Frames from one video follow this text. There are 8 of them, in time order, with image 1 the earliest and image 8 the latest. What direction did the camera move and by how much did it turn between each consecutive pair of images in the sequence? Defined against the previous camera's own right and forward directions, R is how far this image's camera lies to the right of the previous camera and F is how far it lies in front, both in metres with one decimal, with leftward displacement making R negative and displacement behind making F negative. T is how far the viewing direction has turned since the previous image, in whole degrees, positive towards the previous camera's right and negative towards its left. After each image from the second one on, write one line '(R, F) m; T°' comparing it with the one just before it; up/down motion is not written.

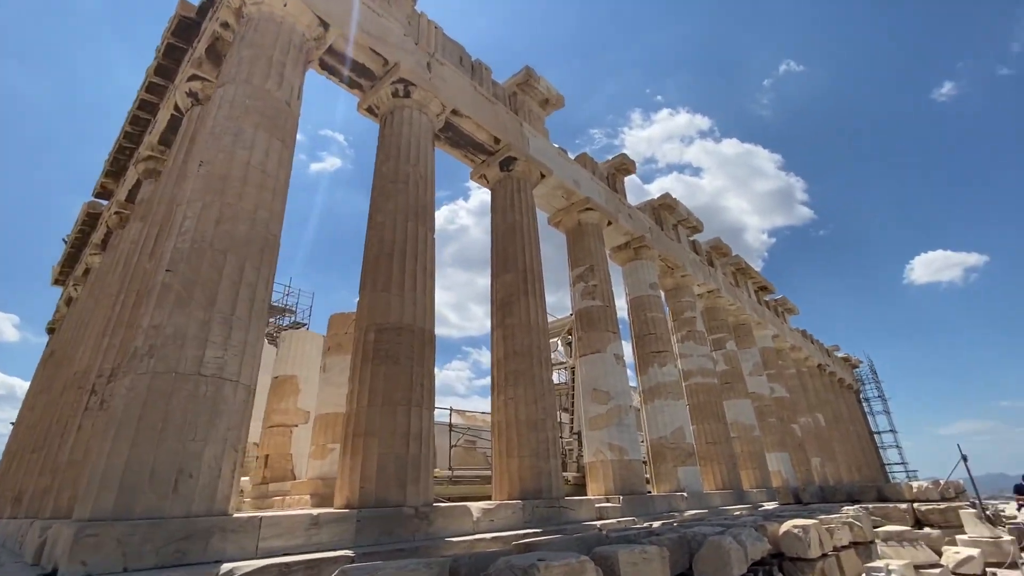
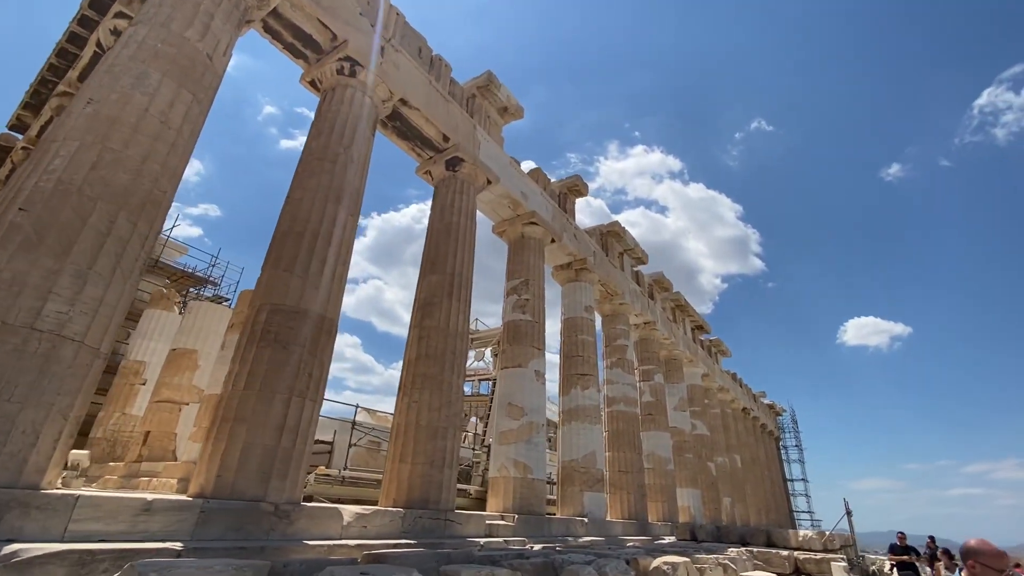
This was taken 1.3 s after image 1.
(+0.7, +0.2) m; +5°
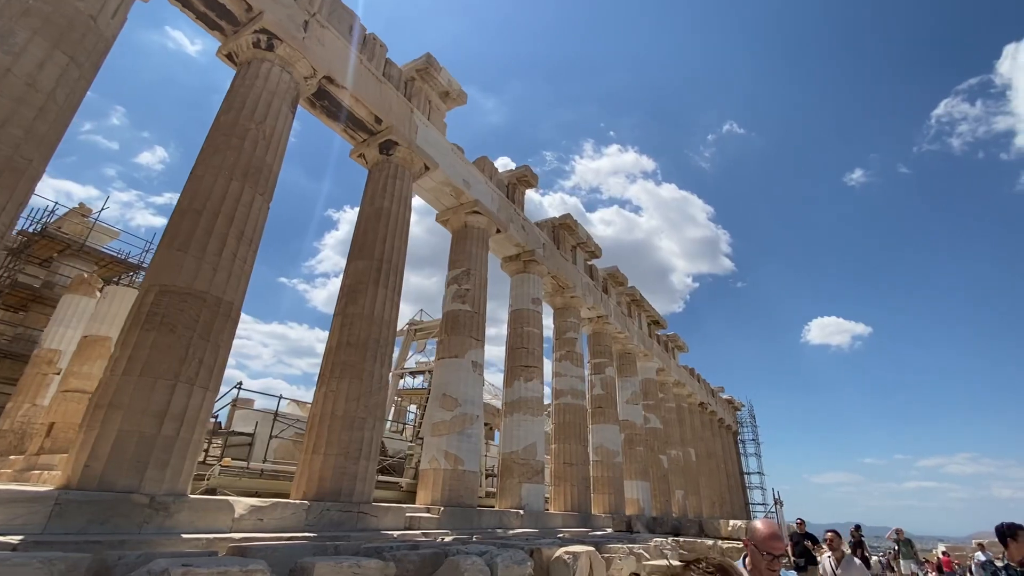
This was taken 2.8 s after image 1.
(+0.9, +0.2) m; +3°
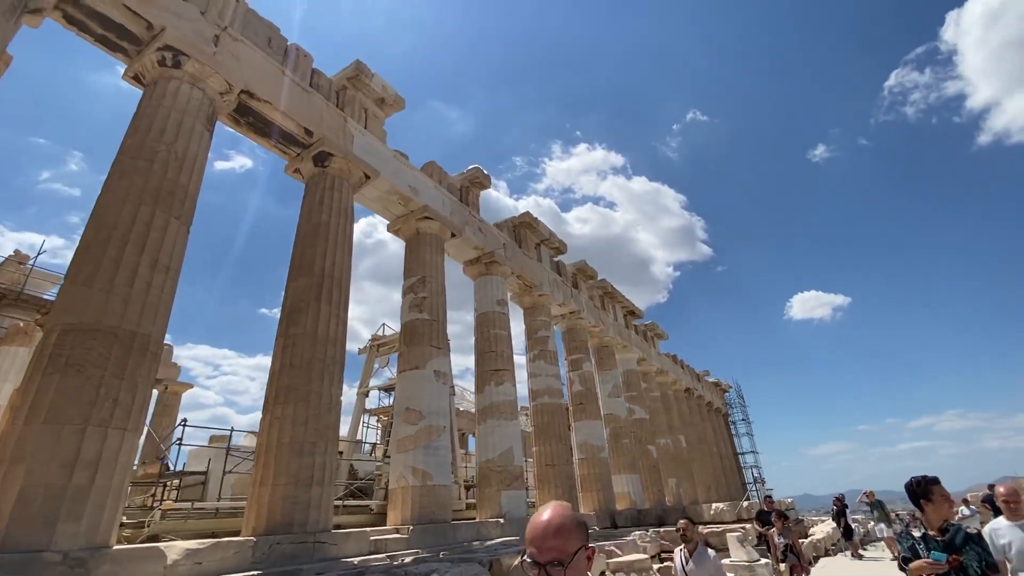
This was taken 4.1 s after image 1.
(+0.7, +0.3) m; +2°
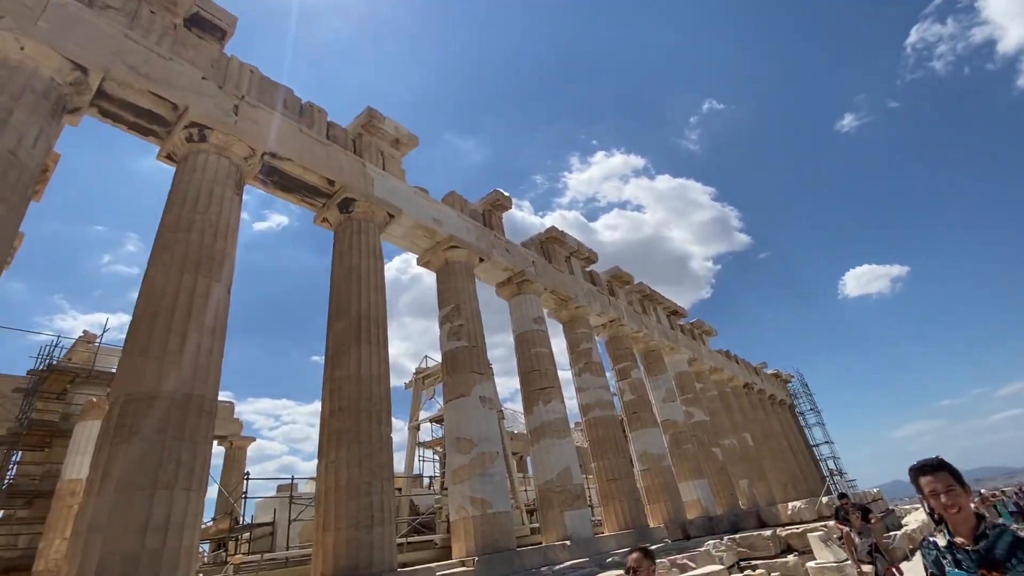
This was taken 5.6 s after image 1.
(+0.1, 0.0) m; -4°
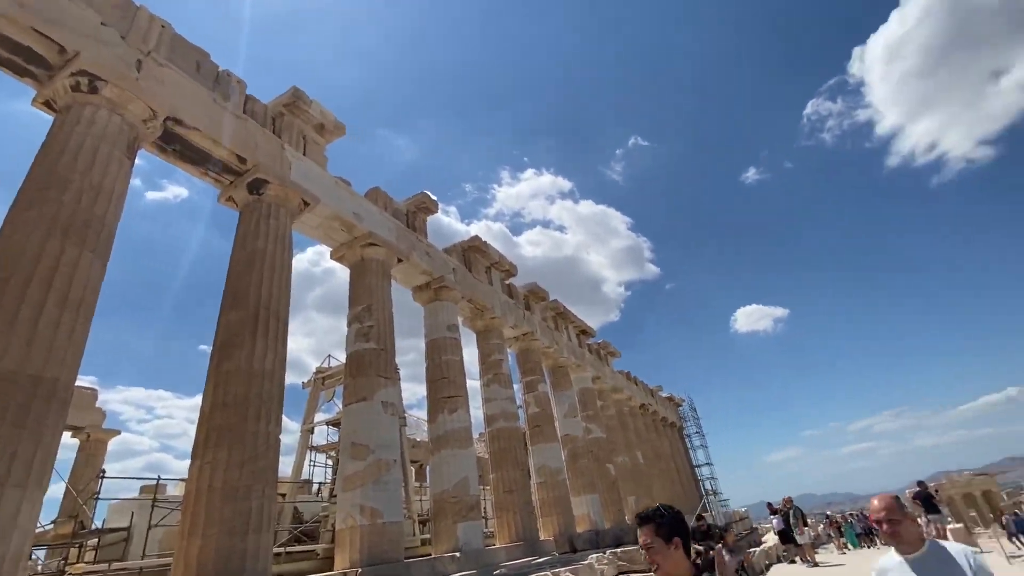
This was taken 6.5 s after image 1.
(0.0, 0.0) m; +10°
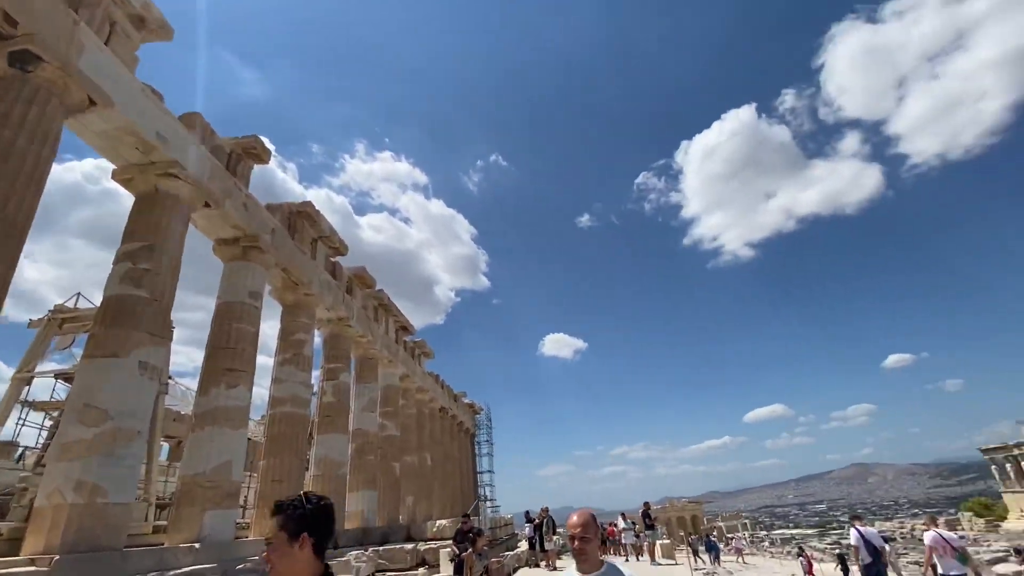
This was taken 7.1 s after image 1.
(+0.1, 0.0) m; +20°
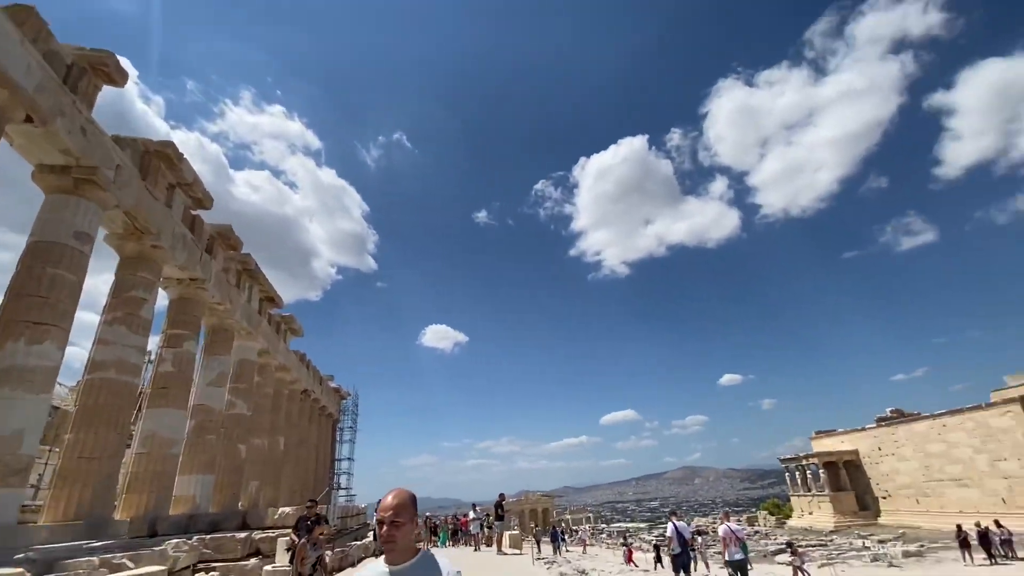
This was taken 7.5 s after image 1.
(+0.1, 0.0) m; +13°
